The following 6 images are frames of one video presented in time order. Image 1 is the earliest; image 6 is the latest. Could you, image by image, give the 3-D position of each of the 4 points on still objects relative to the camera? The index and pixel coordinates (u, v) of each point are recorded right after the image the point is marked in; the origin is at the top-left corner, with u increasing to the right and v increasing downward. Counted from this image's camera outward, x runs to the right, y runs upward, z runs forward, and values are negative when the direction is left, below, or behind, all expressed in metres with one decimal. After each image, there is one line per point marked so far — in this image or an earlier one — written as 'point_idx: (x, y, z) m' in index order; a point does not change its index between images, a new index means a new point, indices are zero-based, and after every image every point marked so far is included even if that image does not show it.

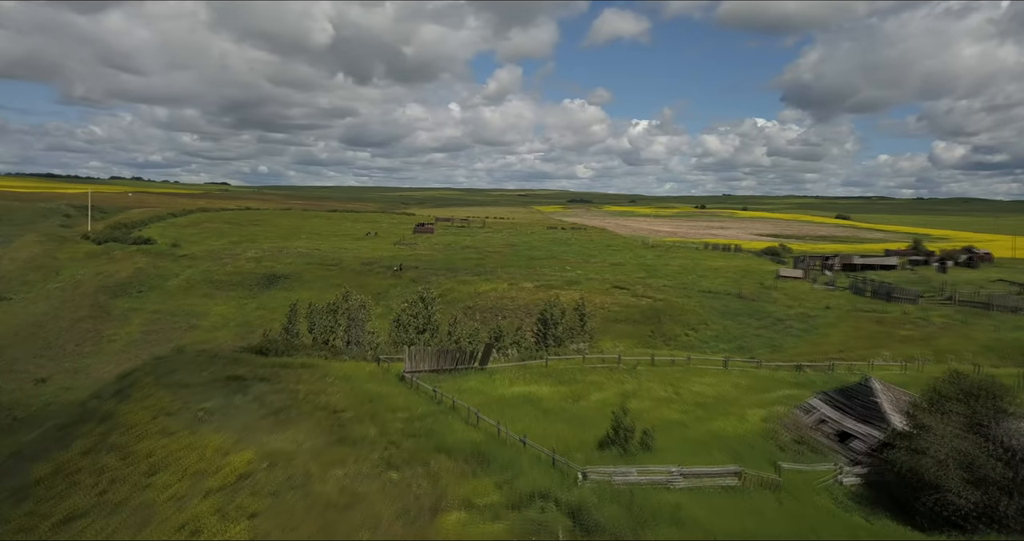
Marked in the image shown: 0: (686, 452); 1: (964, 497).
0: (+4.5, -4.7, +19.6) m
1: (+8.7, -4.3, +14.4) m
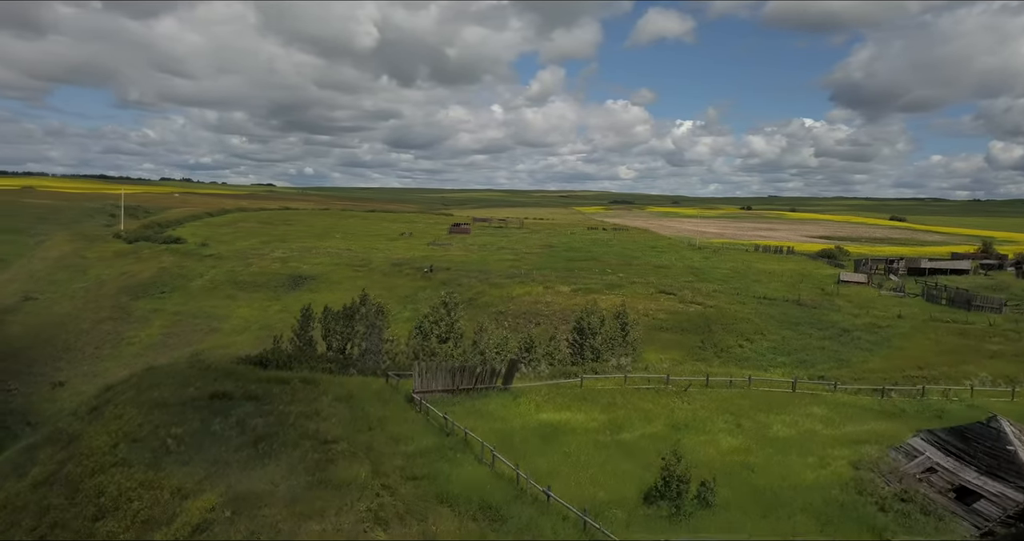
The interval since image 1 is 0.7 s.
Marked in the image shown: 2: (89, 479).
0: (+5.0, -4.9, +15.2) m
1: (+8.8, -4.5, +9.8) m
2: (-10.6, -5.2, +18.8) m
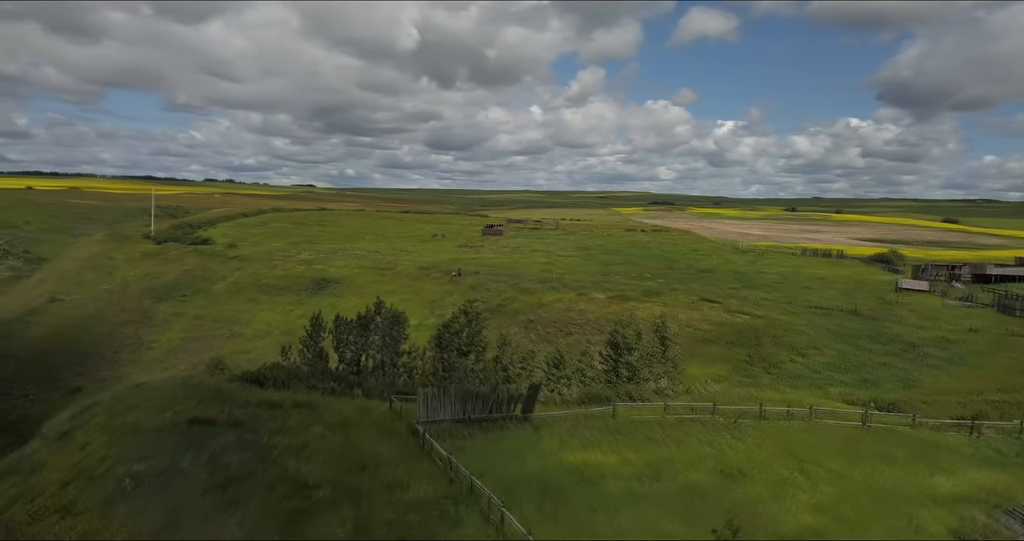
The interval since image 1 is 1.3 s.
0: (+5.1, -5.2, +11.7) m
1: (+8.6, -4.8, +6.0) m
2: (-10.3, -5.5, +16.0) m
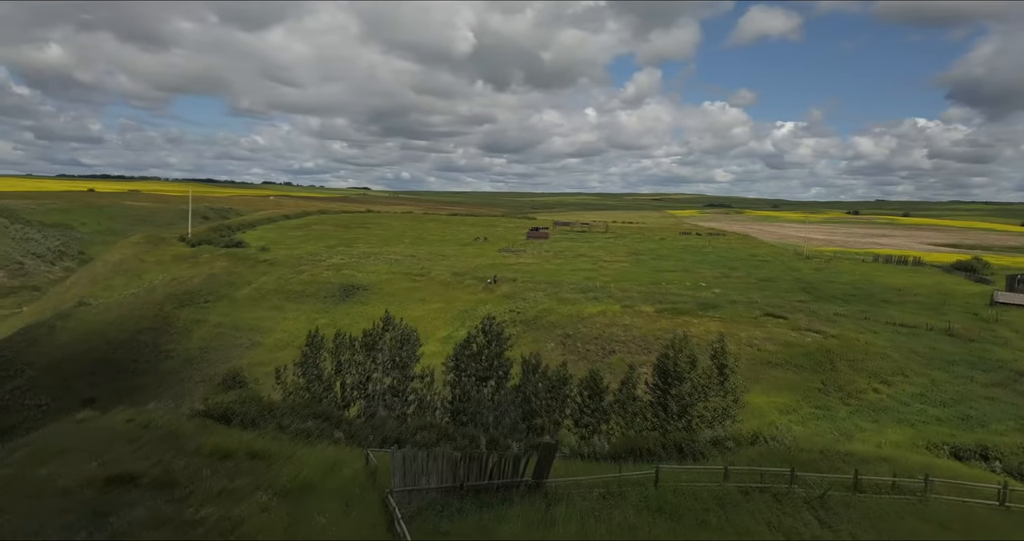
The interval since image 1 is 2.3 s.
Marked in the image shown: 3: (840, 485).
0: (+4.6, -5.6, +6.3) m
1: (+7.7, -5.3, +0.4) m
2: (-10.5, -5.8, +11.7) m
3: (+7.3, -4.7, +16.5) m
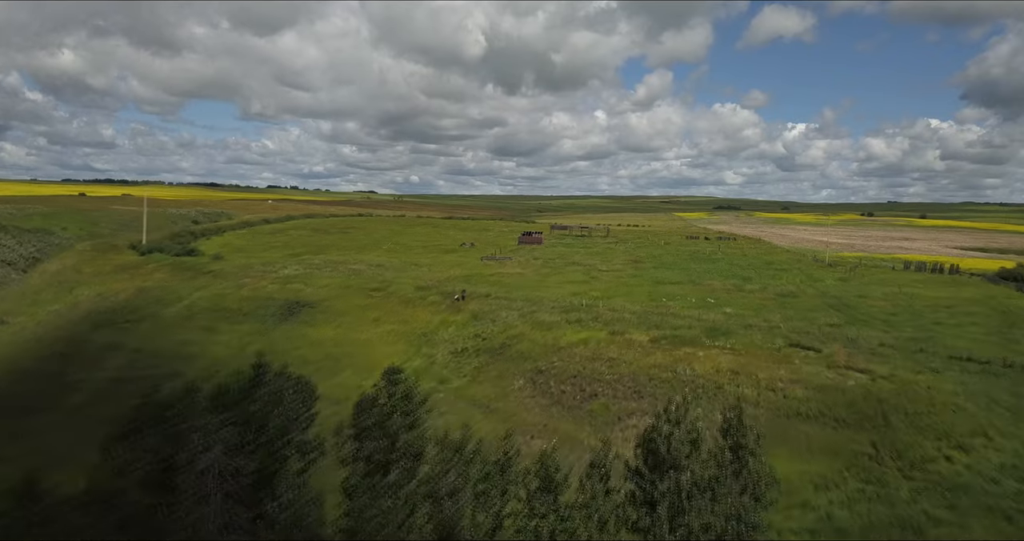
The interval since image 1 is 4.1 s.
0: (+2.1, -6.3, -2.9) m
1: (+5.1, -5.9, -8.8) m
2: (-12.9, -6.5, +2.7) m
3: (+4.9, -5.4, +7.3) m
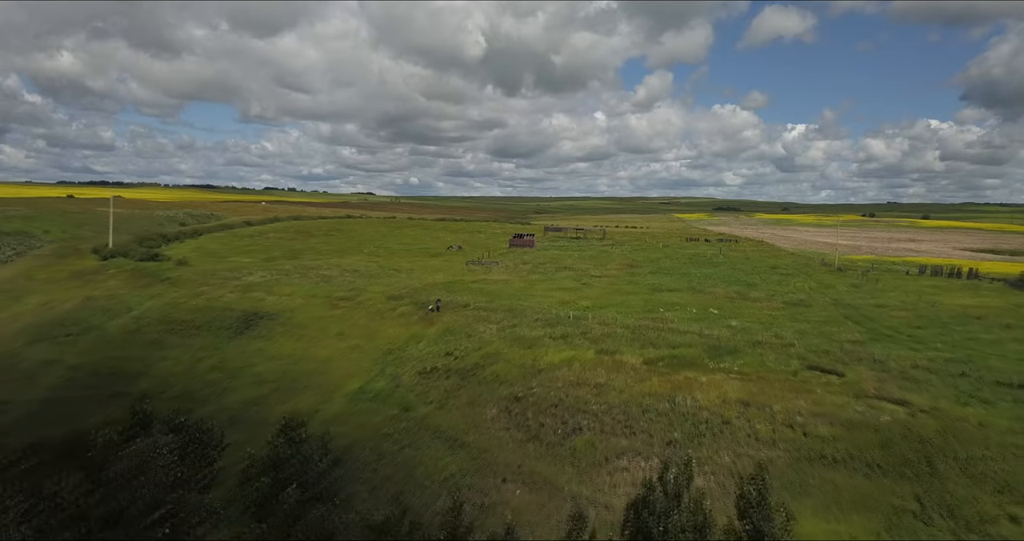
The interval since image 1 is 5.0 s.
0: (+0.9, -6.6, -7.9) m
1: (+4.0, -6.2, -13.7) m
2: (-14.0, -6.9, -2.2) m
3: (+3.8, -5.8, +2.4) m
